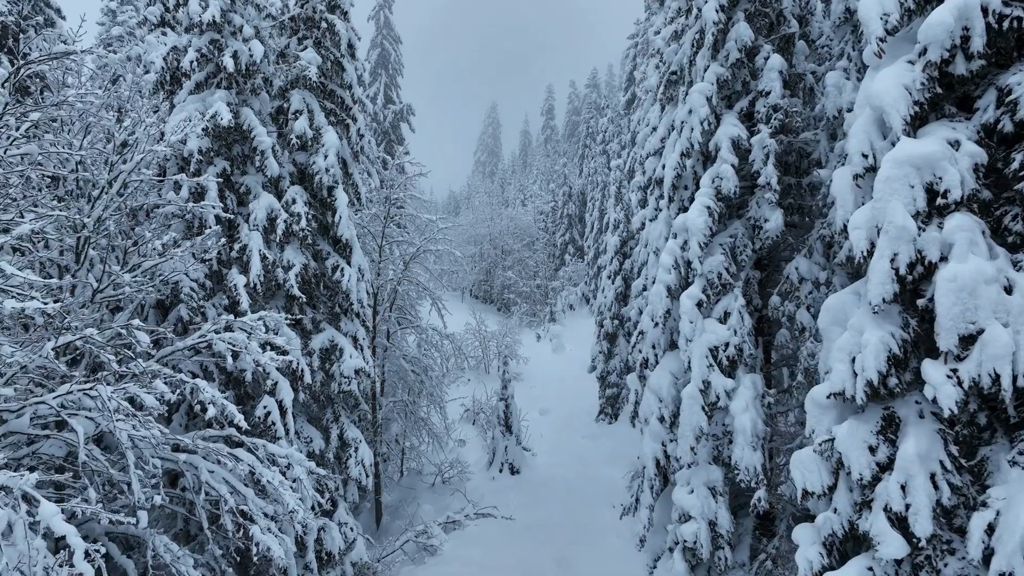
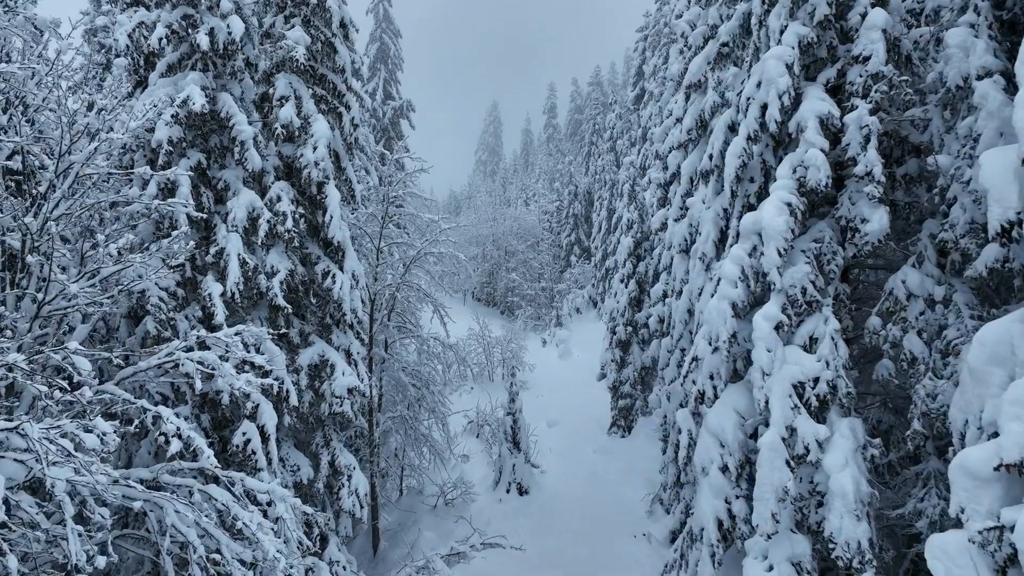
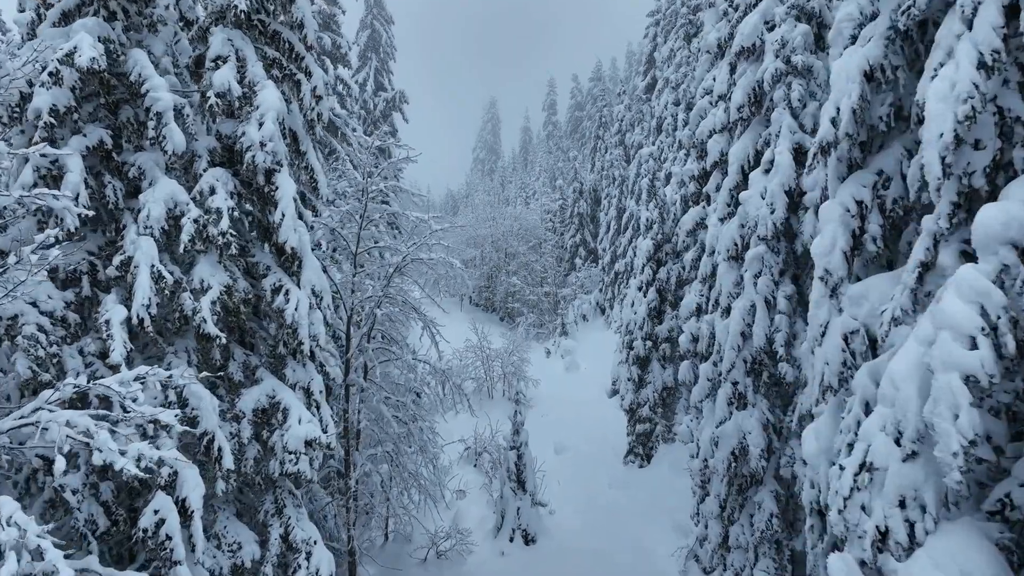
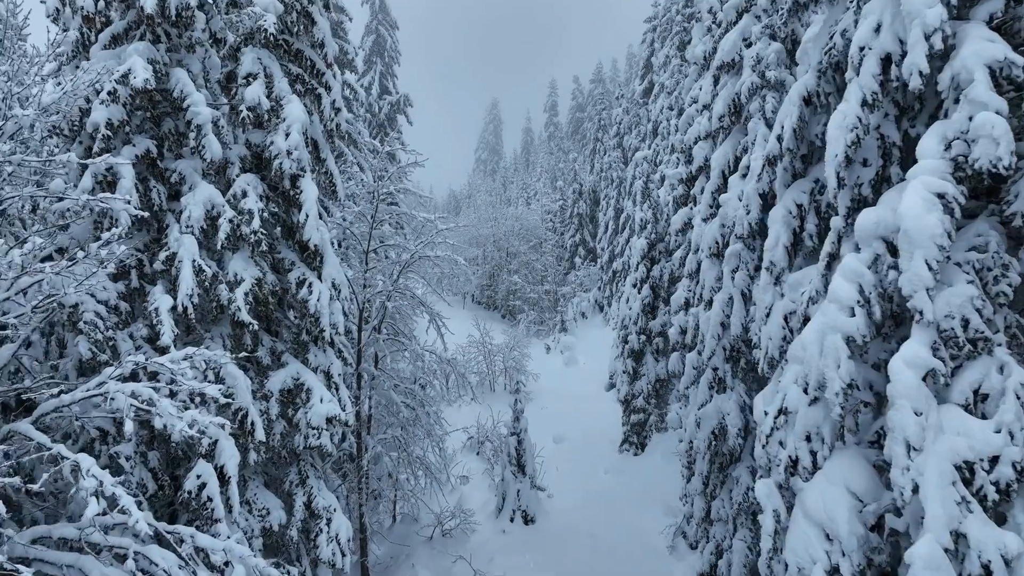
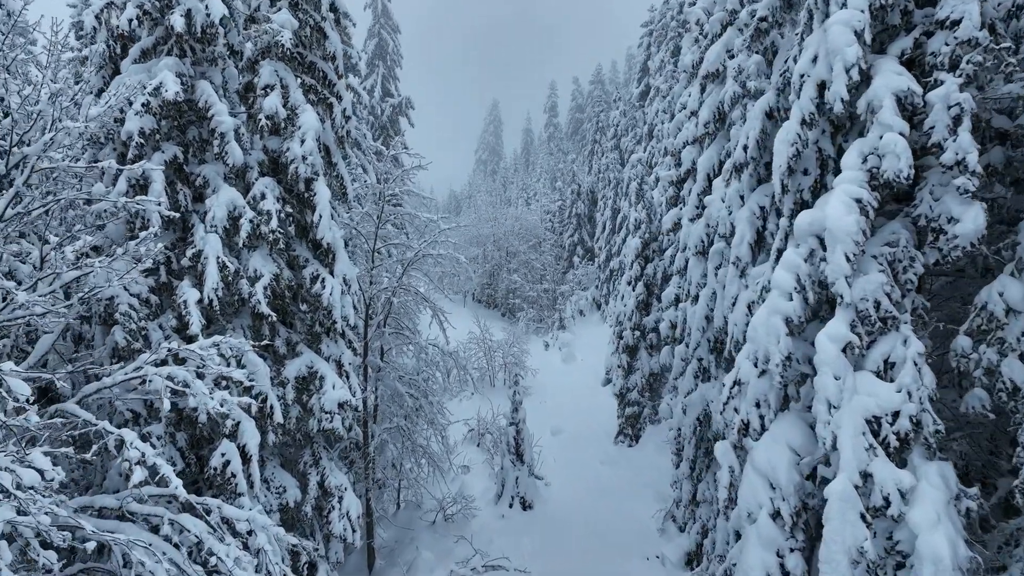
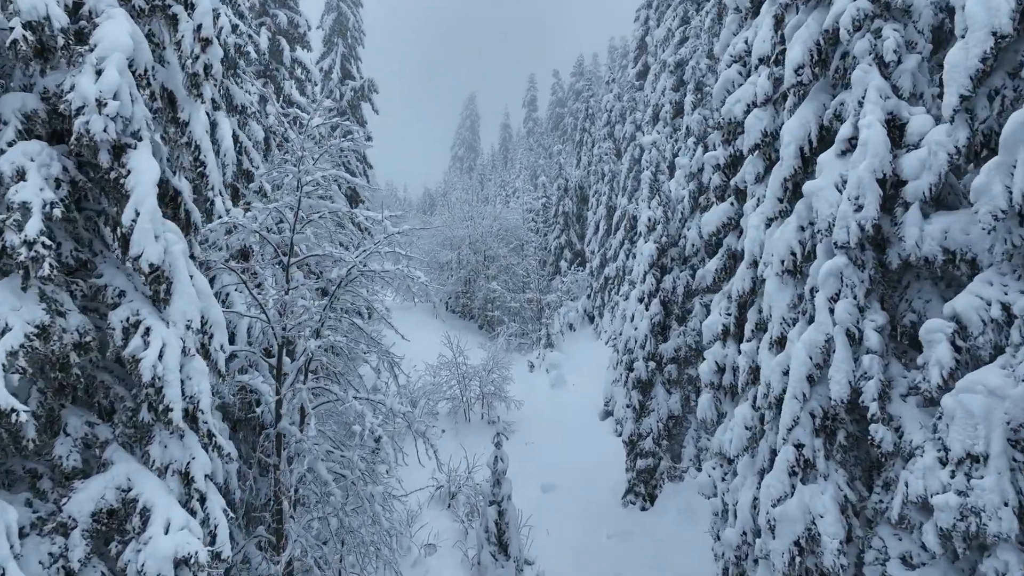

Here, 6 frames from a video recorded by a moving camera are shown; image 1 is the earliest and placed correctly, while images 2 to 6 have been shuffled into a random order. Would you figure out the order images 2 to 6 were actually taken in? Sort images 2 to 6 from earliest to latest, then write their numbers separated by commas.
2, 5, 4, 3, 6
